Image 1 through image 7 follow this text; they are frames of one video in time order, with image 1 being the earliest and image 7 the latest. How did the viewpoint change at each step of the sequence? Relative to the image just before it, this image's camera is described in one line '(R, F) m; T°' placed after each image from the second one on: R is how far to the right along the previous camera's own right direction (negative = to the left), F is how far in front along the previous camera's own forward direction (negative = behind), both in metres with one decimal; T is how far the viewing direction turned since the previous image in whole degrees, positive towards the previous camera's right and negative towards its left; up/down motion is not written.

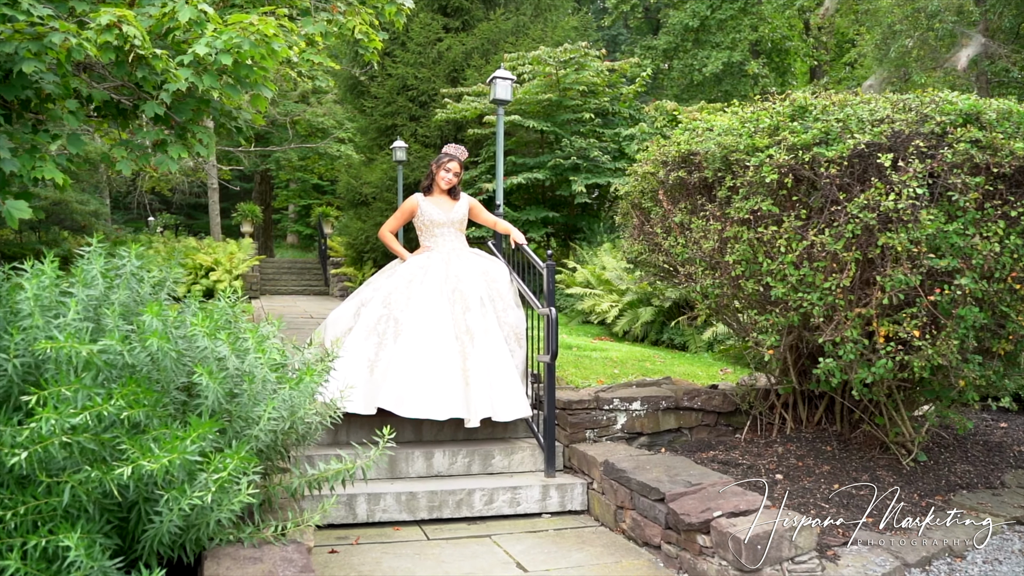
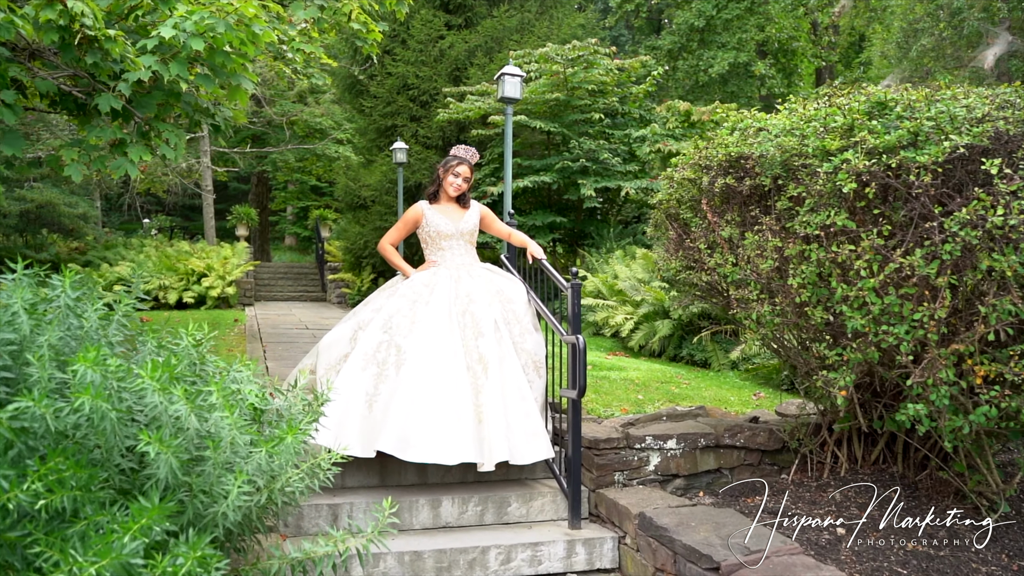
(-0.1, +0.6) m; 0°
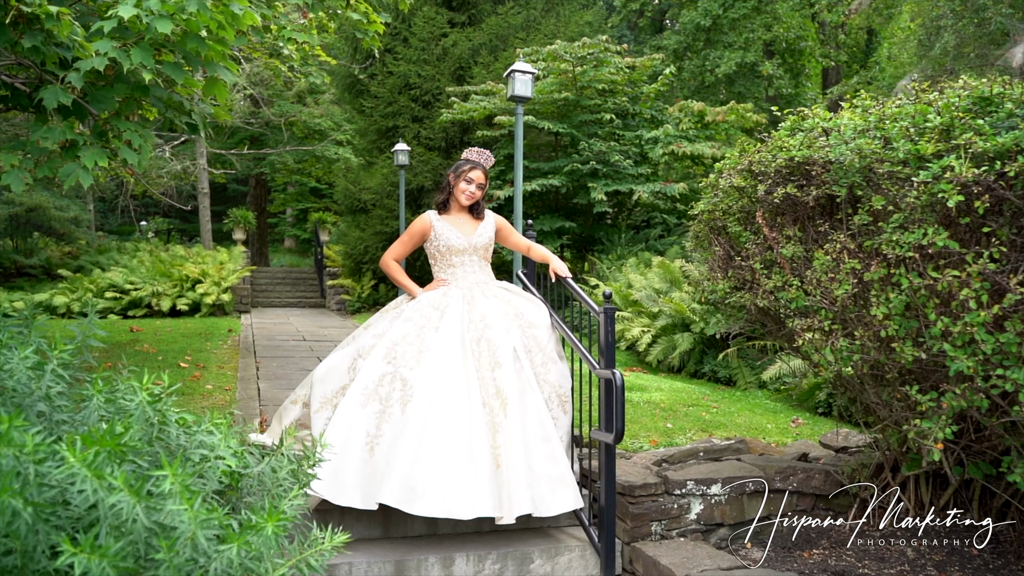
(-0.1, +0.5) m; 0°
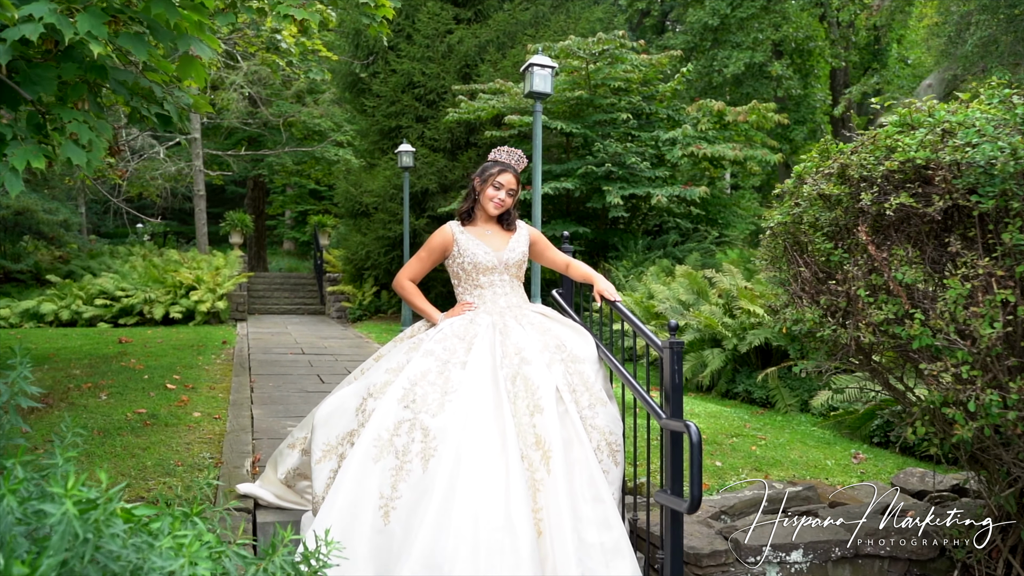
(-0.2, +0.6) m; 0°
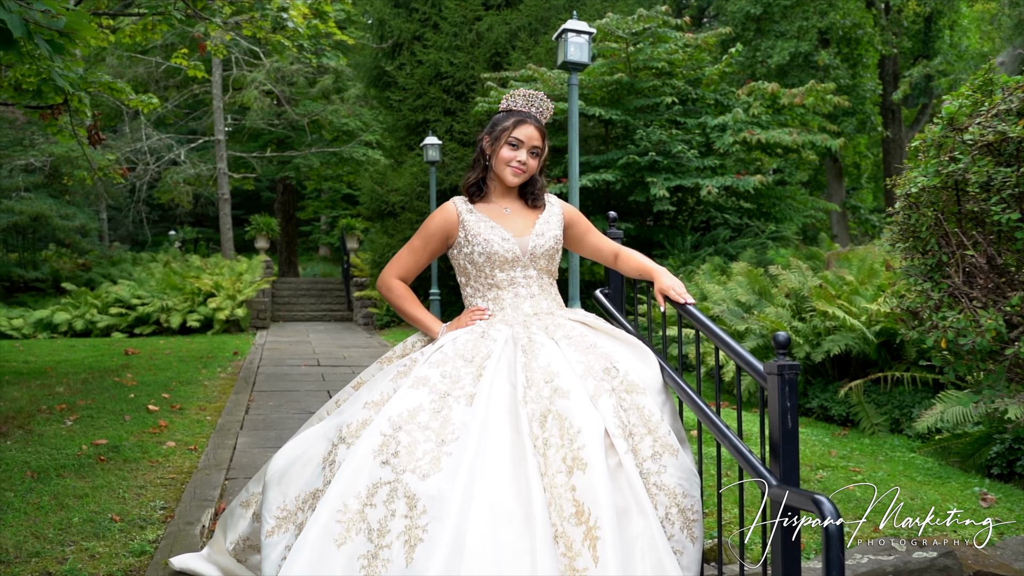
(0.0, +1.0) m; -3°
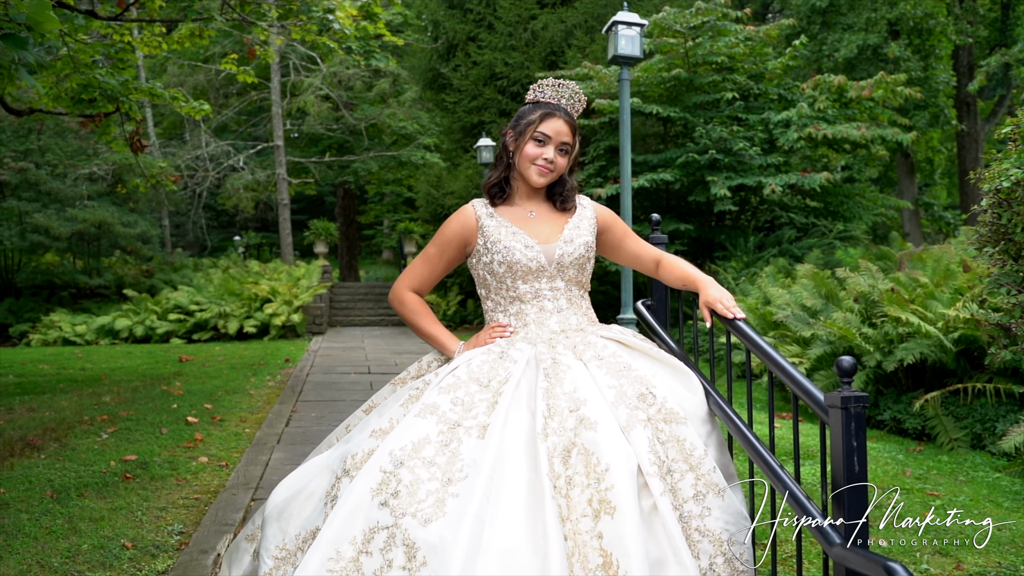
(+0.1, +0.3) m; -4°
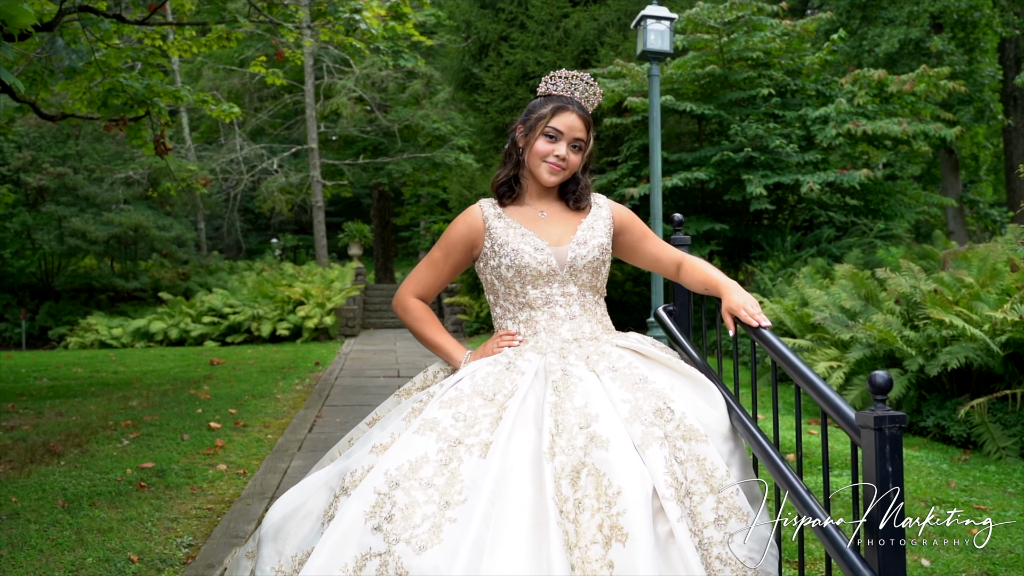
(+0.1, +0.1) m; -3°
